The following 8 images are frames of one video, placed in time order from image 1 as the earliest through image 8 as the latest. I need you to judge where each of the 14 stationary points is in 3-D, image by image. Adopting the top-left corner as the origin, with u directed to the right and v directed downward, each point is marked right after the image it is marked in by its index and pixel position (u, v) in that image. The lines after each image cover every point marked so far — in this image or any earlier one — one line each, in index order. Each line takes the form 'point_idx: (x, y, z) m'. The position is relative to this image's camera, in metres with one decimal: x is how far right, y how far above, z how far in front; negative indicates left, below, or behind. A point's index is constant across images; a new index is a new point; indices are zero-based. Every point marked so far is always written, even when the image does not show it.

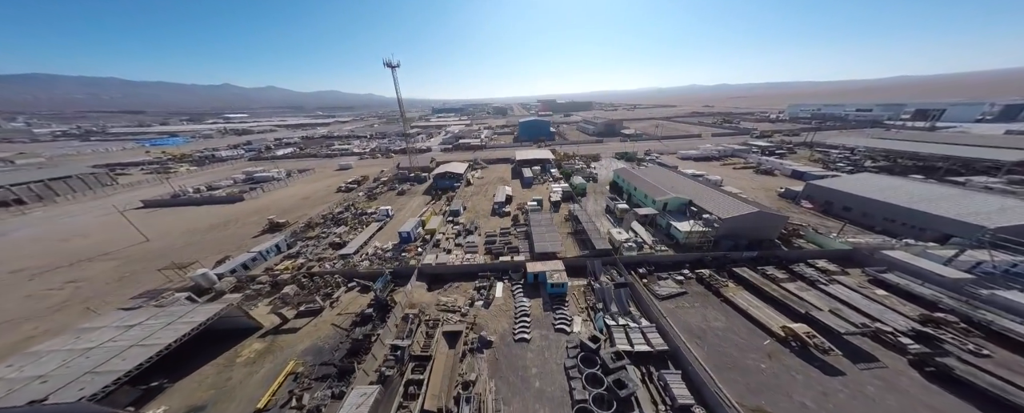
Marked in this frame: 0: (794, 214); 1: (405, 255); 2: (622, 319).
0: (+20.4, -0.7, +18.4) m
1: (-7.6, -3.4, +17.5) m
2: (+5.3, -5.3, +12.2) m
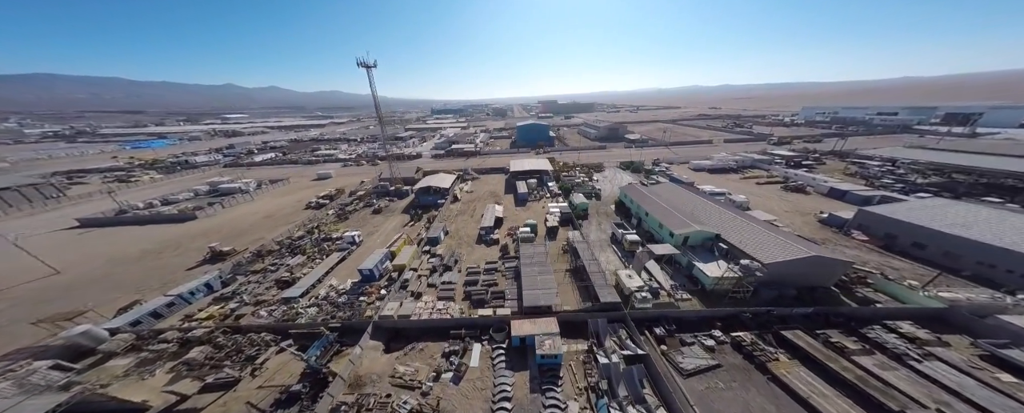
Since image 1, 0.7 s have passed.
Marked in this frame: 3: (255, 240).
0: (+19.5, -2.6, +15.0) m
1: (-8.4, -5.2, +14.3) m
2: (+4.3, -7.2, +8.9) m
3: (-19.9, -2.5, +19.4) m
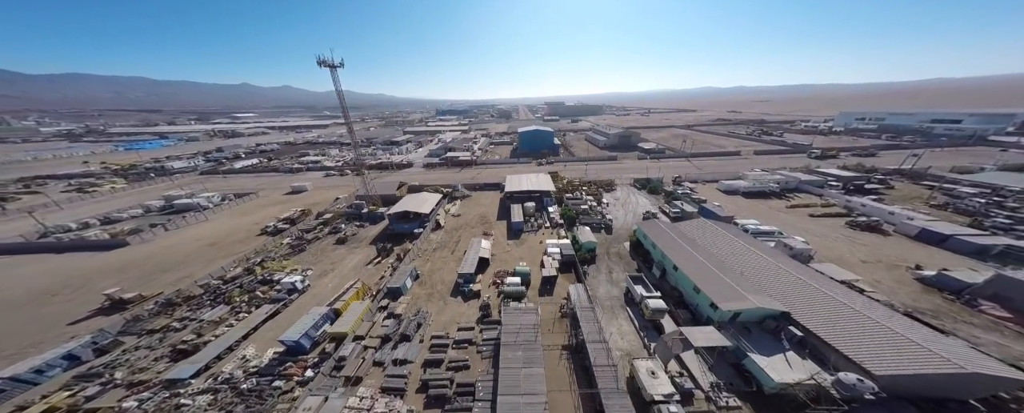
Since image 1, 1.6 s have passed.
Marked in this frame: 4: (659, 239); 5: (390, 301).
0: (+18.4, -5.3, +10.1) m
1: (-9.5, -7.4, +10.2) m
2: (+3.0, -9.6, +4.5) m
3: (-20.8, -4.6, +15.7) m
4: (+9.2, -2.1, +16.1) m
5: (-7.0, -5.4, +14.6) m
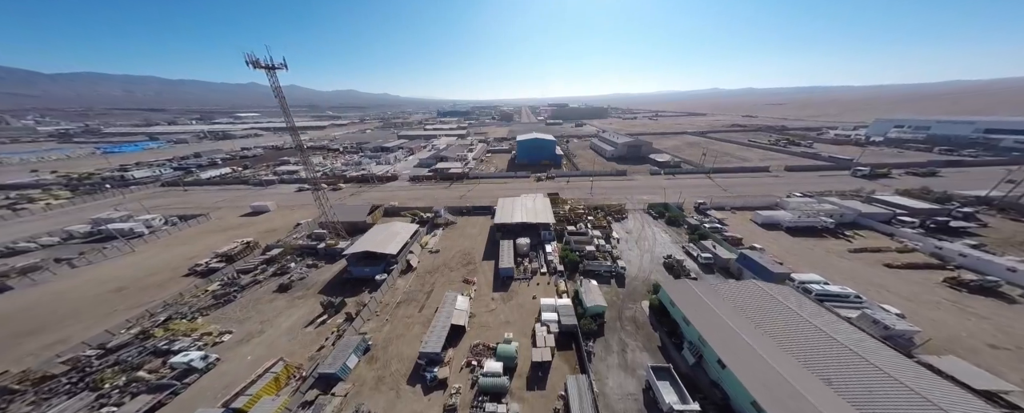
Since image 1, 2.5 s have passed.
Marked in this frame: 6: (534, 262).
0: (+17.4, -8.0, +5.7) m
1: (-10.7, -9.8, +6.2) m
2: (+1.8, -12.2, +0.3) m
3: (-21.8, -6.8, +11.9) m
4: (+8.3, -4.7, +11.8) m
5: (-8.1, -7.8, +10.5) m
6: (+1.5, -3.8, +17.8) m
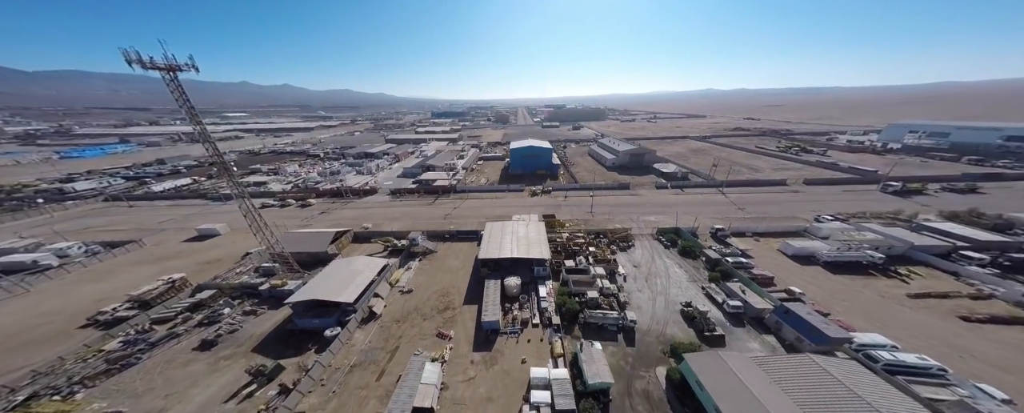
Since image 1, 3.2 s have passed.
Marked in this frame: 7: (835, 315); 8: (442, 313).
0: (+16.7, -10.0, +2.7) m
1: (-11.3, -11.8, +2.8) m
2: (+1.3, -14.2, -3.0) m
3: (-22.5, -8.9, +8.3) m
4: (+7.5, -6.7, +8.7) m
5: (-8.8, -9.8, +7.1) m
6: (+0.7, -5.7, +14.6) m
7: (+17.5, -5.3, +13.3) m
8: (-4.3, -6.1, +15.0) m
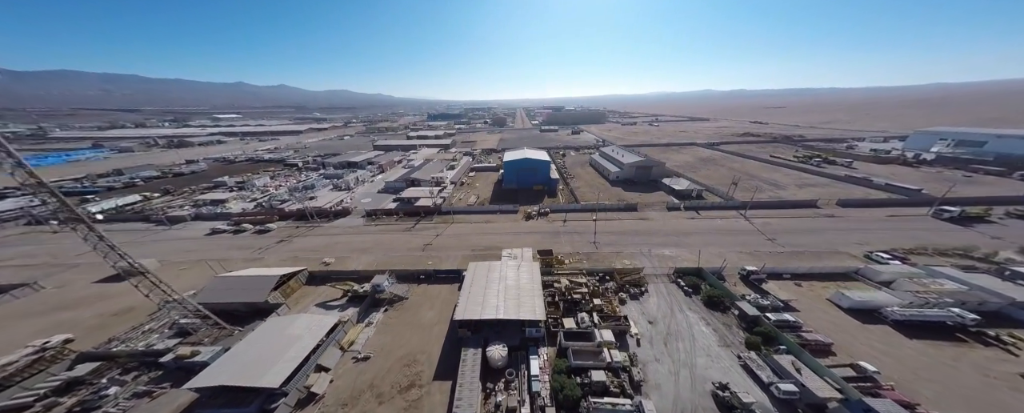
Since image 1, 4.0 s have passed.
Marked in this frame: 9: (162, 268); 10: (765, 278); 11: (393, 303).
0: (+16.0, -12.4, -1.0) m
1: (-12.1, -14.2, -0.9) m
2: (+0.5, -16.5, -6.6) m
3: (-23.2, -11.2, +4.6) m
4: (+6.8, -9.1, +5.0) m
5: (-9.5, -12.2, +3.4) m
6: (-0.1, -8.1, +10.9) m
7: (+16.7, -7.7, +9.7) m
8: (-5.1, -8.5, +11.3) m
9: (-25.5, -4.7, +18.4) m
10: (+16.6, -4.4, +16.3) m
11: (-8.0, -5.6, +16.2) m
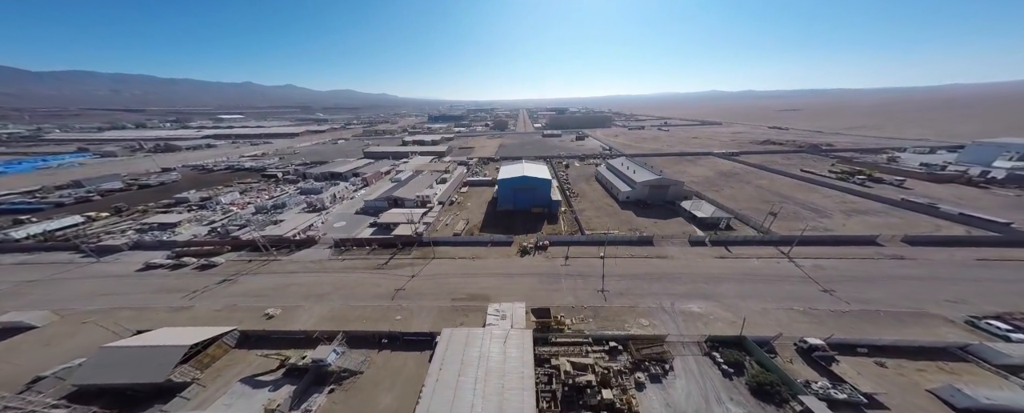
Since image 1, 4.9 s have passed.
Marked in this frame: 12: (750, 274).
0: (+14.7, -15.2, -5.2) m
1: (-13.3, -16.7, -4.7) m
2: (-0.8, -19.2, -10.6) m
3: (-24.3, -13.6, +1.0) m
4: (+5.7, -11.8, +0.9) m
5: (-10.7, -14.7, -0.4) m
6: (-1.1, -10.8, +6.9) m
7: (+15.7, -10.5, +5.4) m
8: (-6.0, -11.1, +7.4) m
9: (-26.3, -7.0, +14.8) m
10: (+15.8, -7.2, +12.0) m
11: (-8.9, -8.2, +12.4) m
12: (+17.6, -4.4, +18.2) m
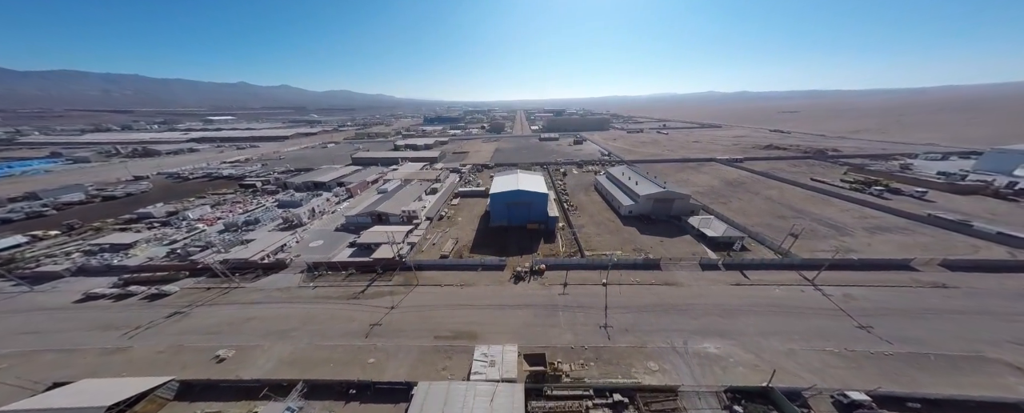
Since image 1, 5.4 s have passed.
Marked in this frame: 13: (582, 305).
0: (+14.5, -16.7, -7.3) m
1: (-13.6, -18.3, -7.0) m
2: (-1.0, -20.7, -12.9) m
3: (-24.7, -15.2, -1.5) m
4: (+5.3, -13.3, -1.2) m
5: (-11.0, -16.3, -2.7) m
6: (-1.5, -12.3, +4.7) m
7: (+15.3, -12.0, +3.4) m
8: (-6.5, -12.6, +5.2) m
9: (-26.8, -8.6, +12.4) m
10: (+15.3, -8.7, +10.0) m
11: (-9.4, -9.8, +10.1) m
12: (+17.1, -5.9, +16.2) m
13: (+4.8, -6.2, +16.7) m
